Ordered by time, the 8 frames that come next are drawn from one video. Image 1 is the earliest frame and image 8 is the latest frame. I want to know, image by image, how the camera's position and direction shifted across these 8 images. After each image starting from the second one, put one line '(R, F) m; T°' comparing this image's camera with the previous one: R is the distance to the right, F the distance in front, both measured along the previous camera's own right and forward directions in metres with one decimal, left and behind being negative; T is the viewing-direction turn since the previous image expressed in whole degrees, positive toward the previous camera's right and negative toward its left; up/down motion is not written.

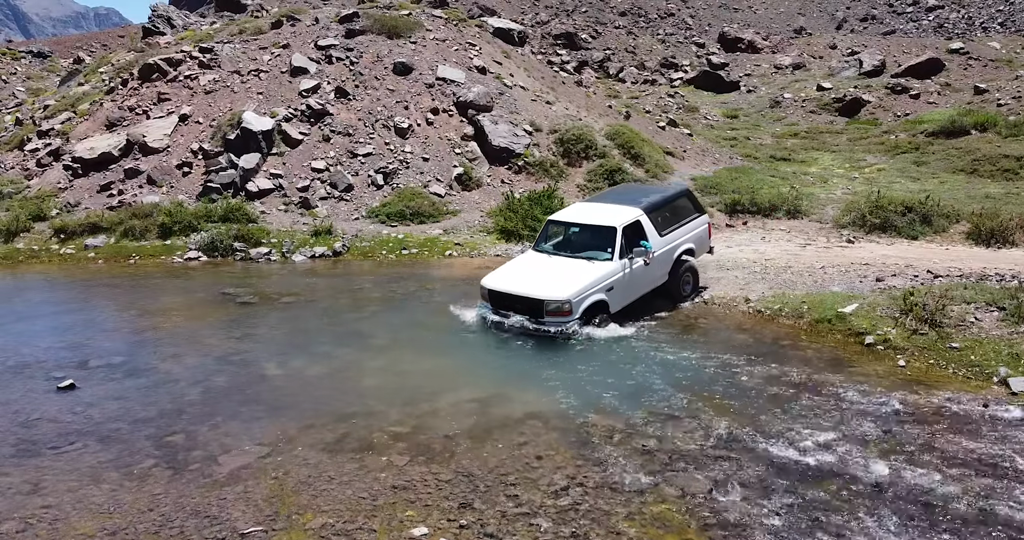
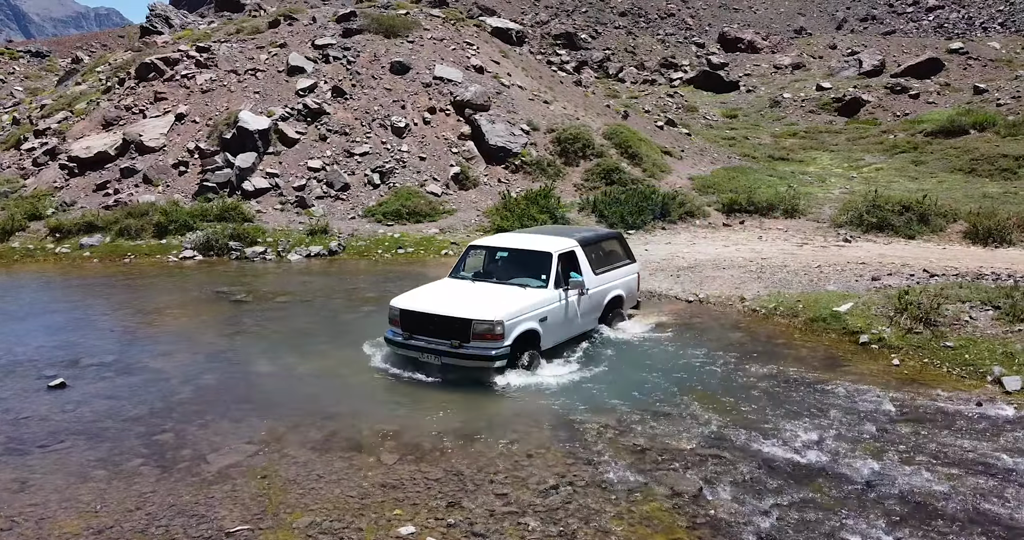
(+0.1, 0.0) m; 0°
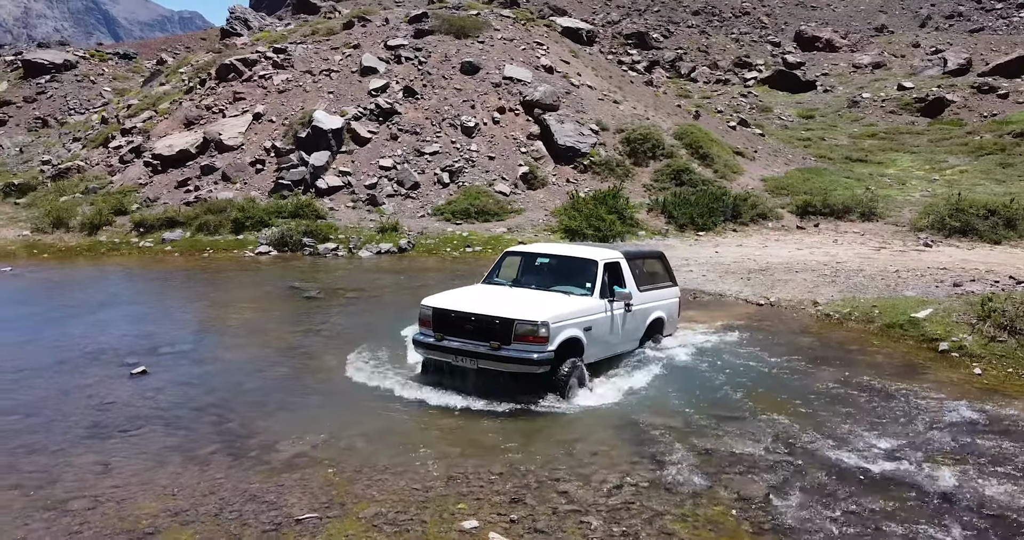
(0.0, 0.0) m; -5°
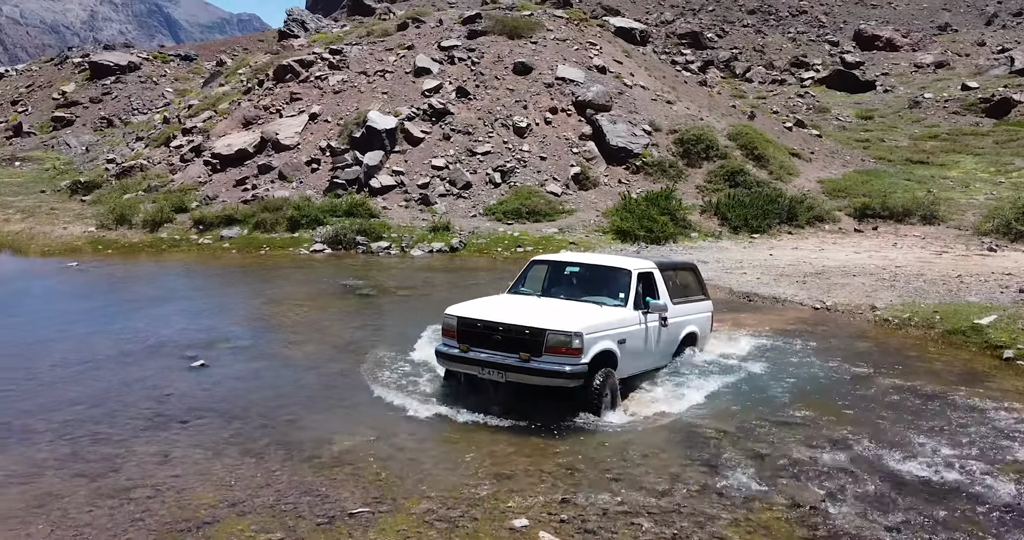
(0.0, 0.0) m; -3°
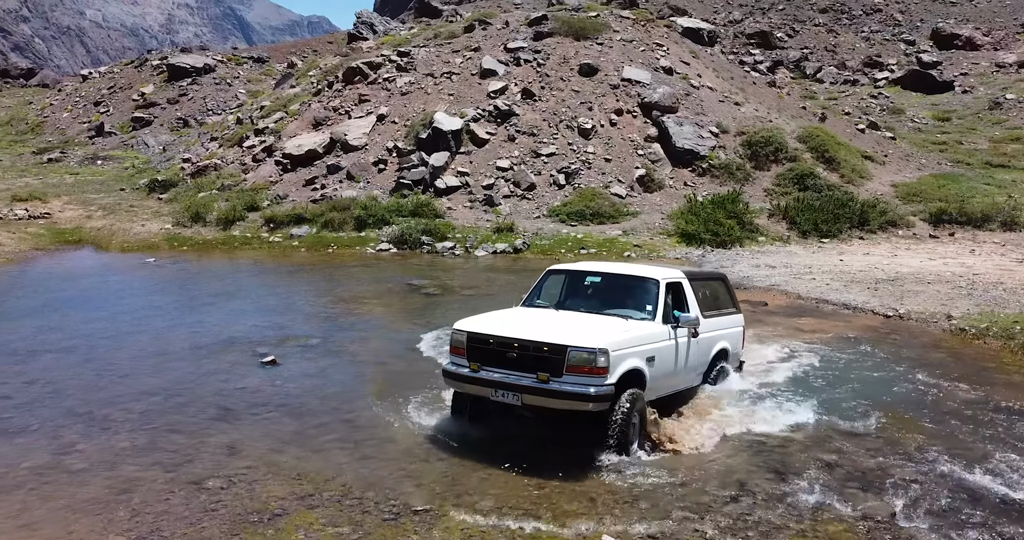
(0.0, 0.0) m; -4°
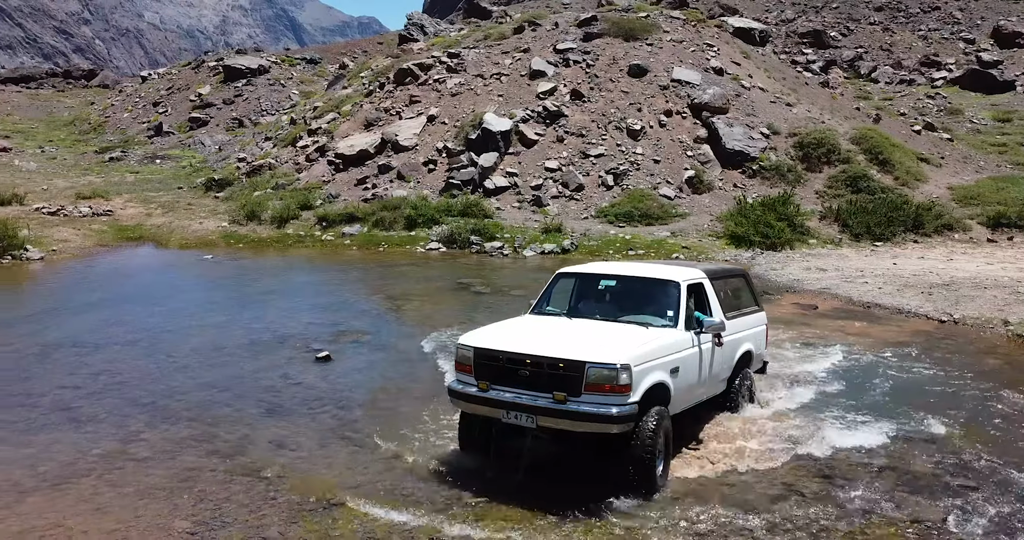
(0.0, -0.1) m; -3°
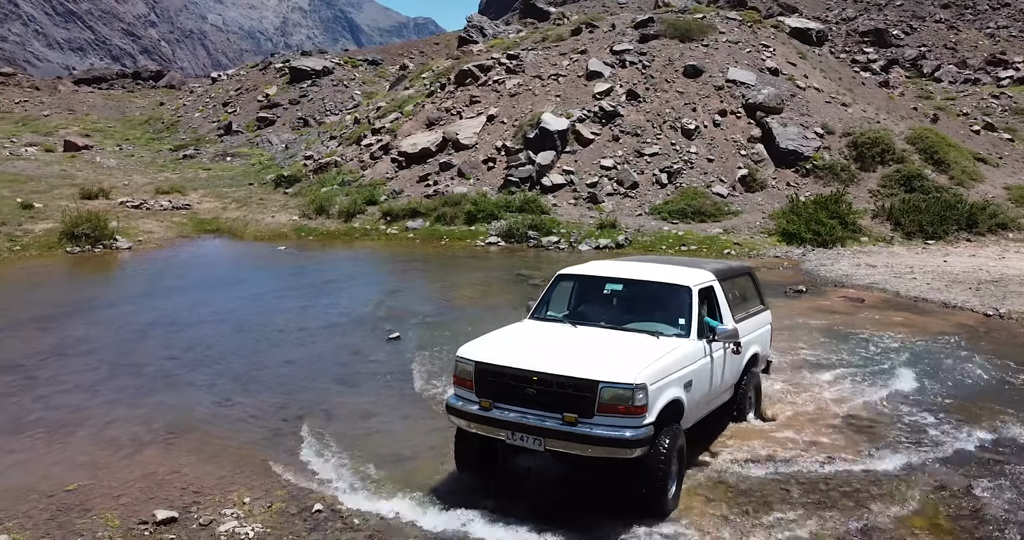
(-0.1, -0.8) m; -4°
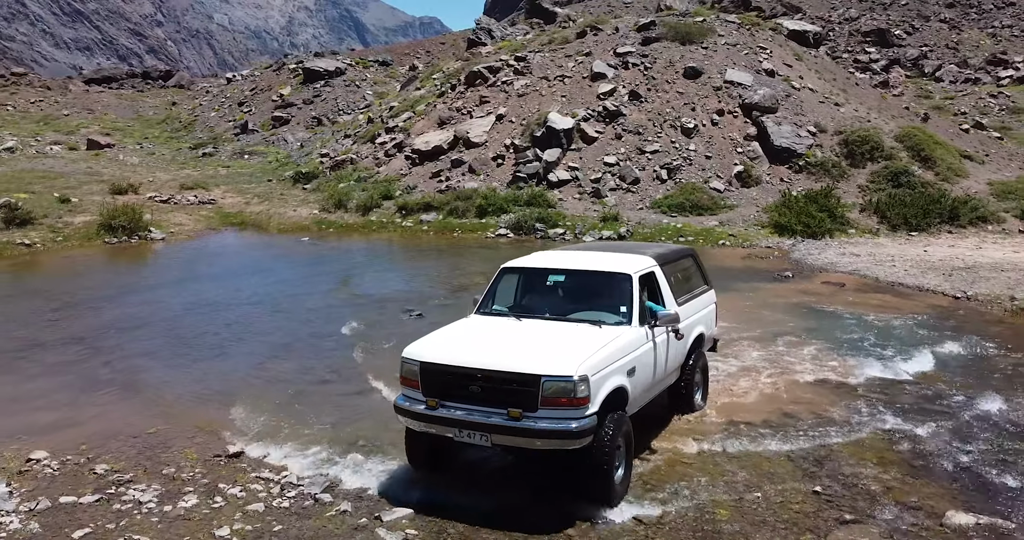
(-0.1, -1.3) m; 0°
